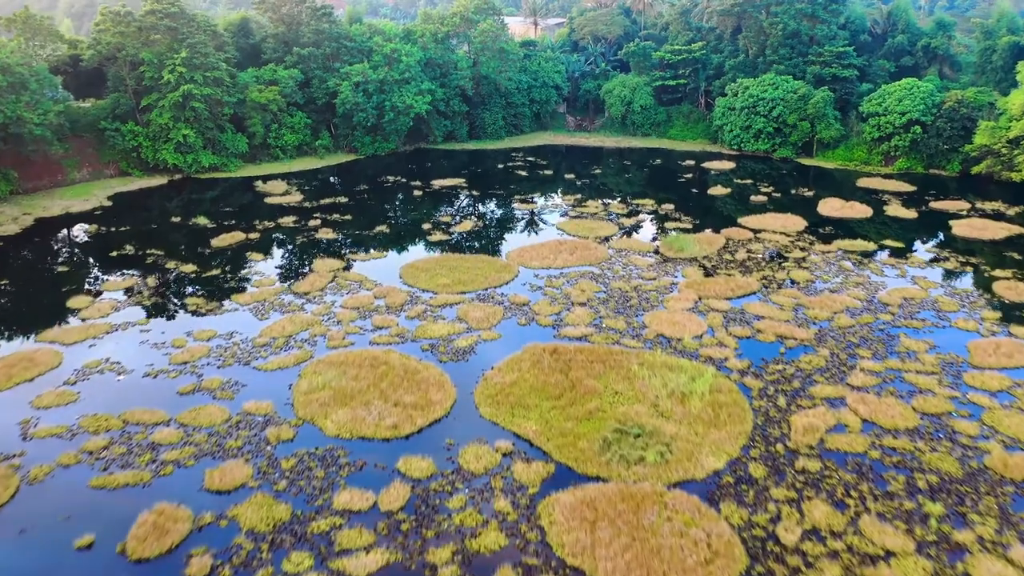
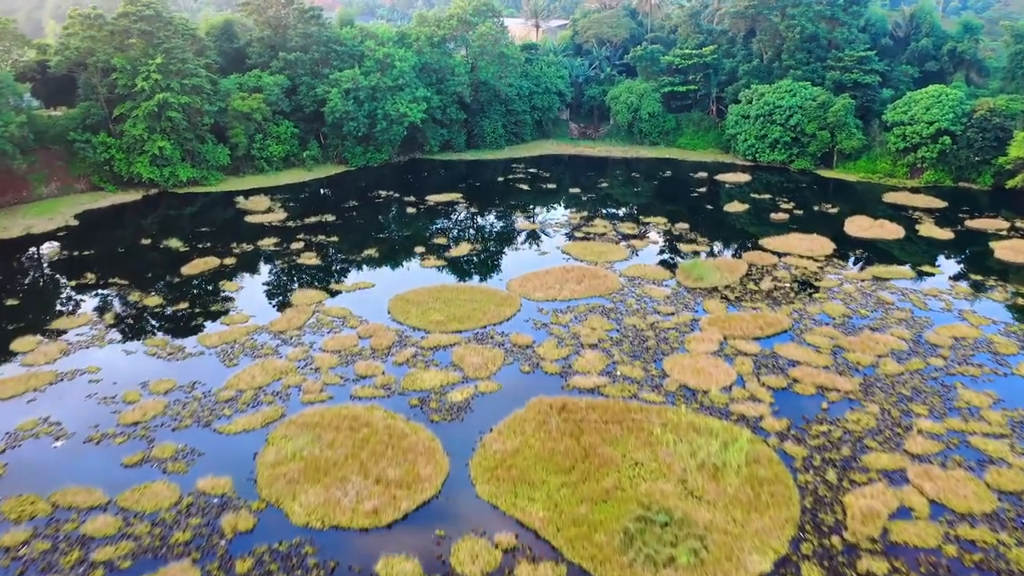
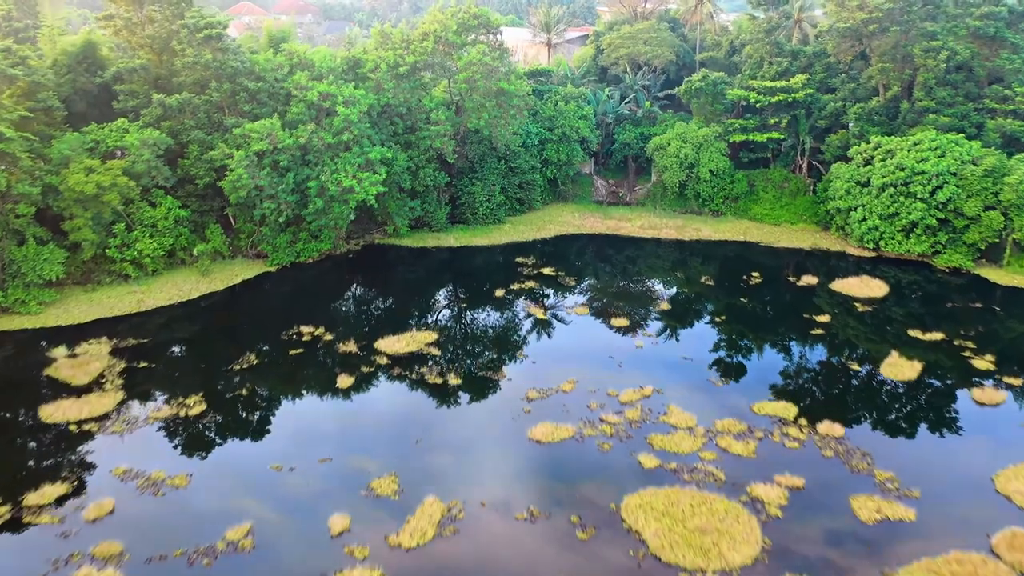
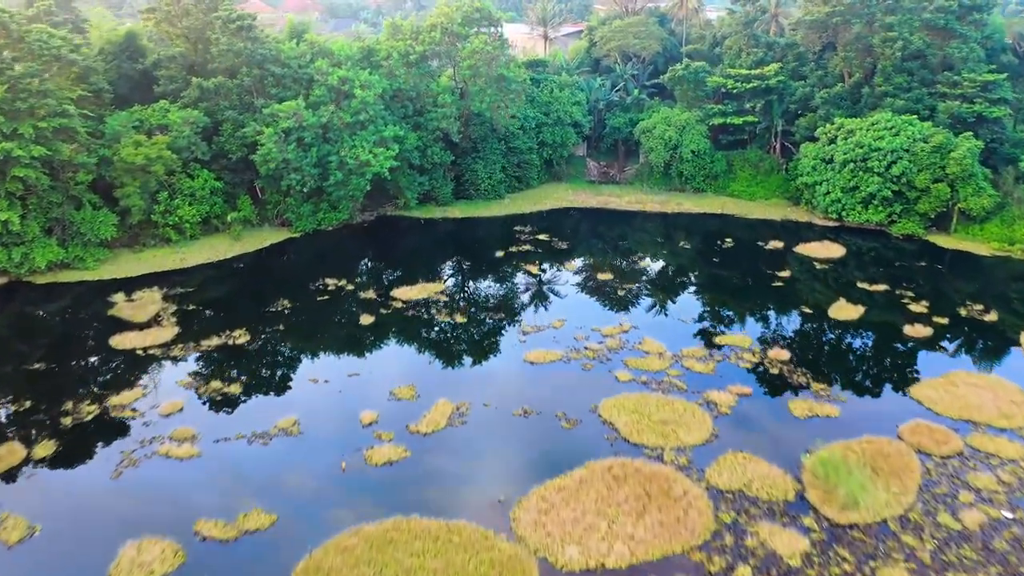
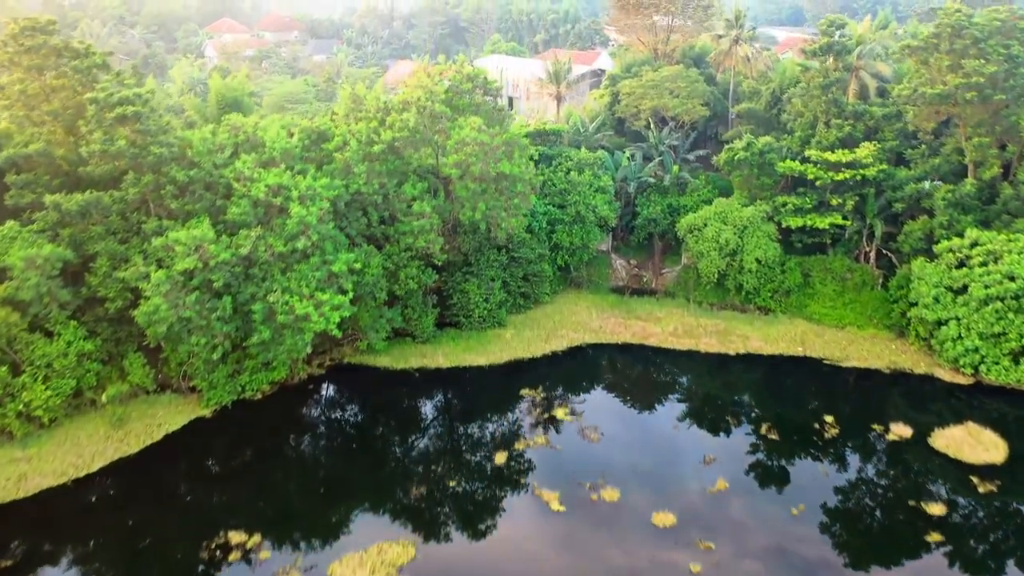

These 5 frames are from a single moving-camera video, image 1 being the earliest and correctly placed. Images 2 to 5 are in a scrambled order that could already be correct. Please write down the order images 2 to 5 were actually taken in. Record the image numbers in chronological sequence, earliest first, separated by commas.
2, 4, 3, 5
